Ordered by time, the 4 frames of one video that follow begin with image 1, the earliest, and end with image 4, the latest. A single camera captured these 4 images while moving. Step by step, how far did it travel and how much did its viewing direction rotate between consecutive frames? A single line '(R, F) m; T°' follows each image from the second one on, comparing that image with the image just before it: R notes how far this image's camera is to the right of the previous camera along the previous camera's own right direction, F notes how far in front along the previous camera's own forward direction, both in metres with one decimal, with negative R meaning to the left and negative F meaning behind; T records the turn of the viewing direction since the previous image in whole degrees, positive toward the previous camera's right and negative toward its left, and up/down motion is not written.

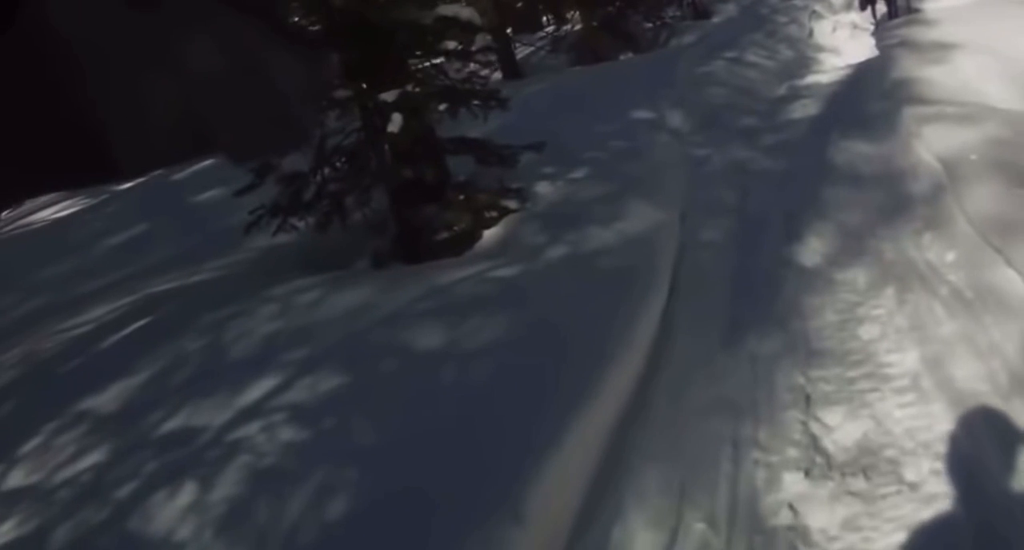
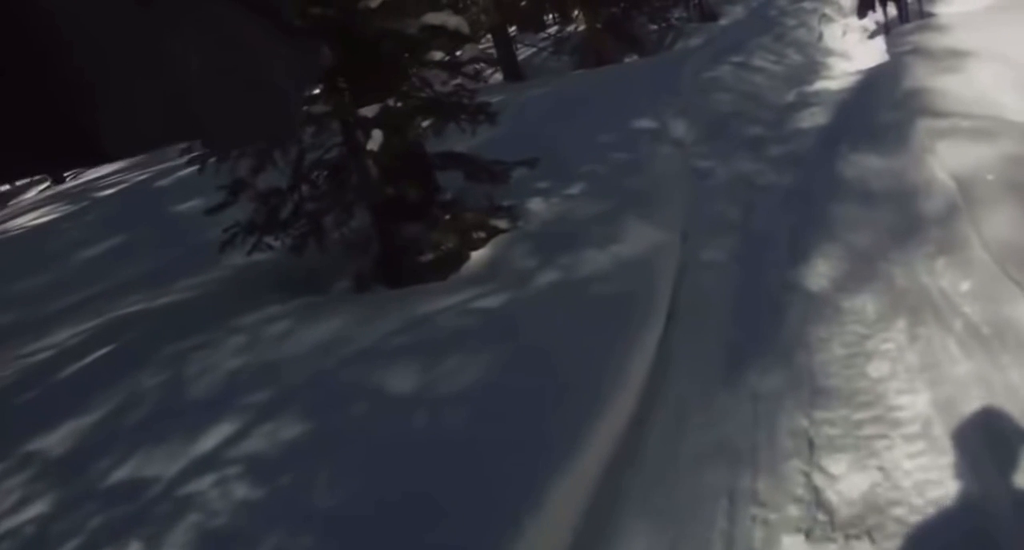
(+0.1, +0.4) m; 0°
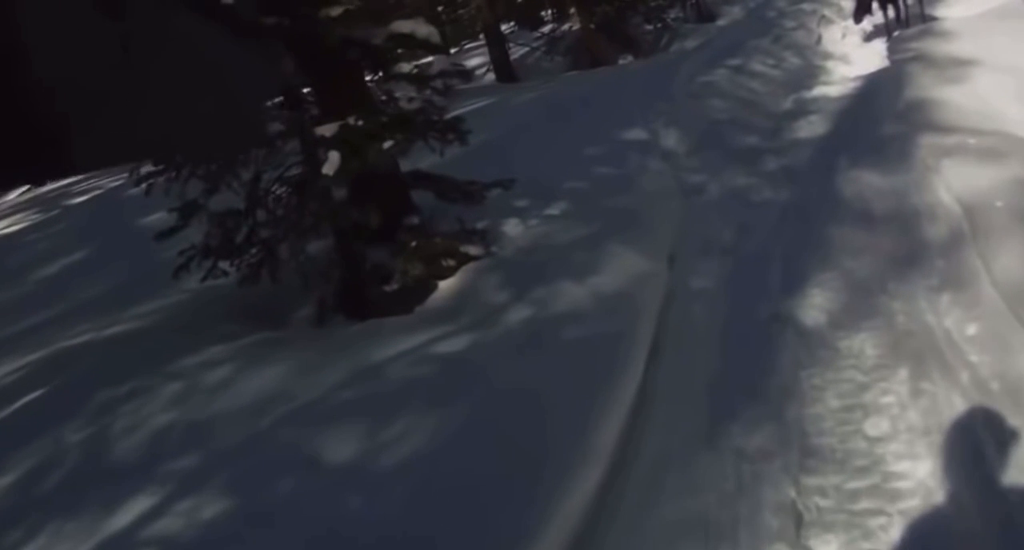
(+0.2, +0.6) m; 0°
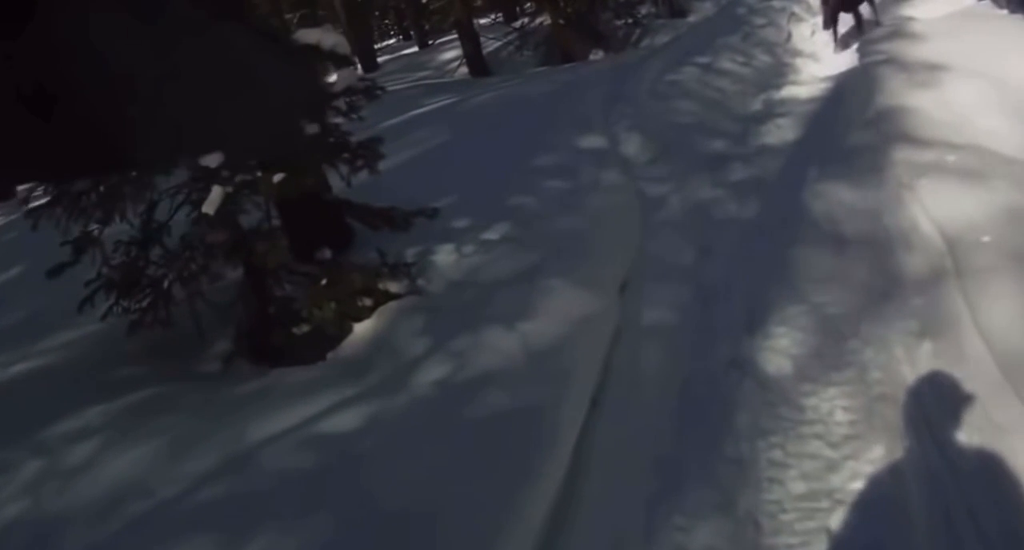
(+0.3, +0.9) m; +1°
